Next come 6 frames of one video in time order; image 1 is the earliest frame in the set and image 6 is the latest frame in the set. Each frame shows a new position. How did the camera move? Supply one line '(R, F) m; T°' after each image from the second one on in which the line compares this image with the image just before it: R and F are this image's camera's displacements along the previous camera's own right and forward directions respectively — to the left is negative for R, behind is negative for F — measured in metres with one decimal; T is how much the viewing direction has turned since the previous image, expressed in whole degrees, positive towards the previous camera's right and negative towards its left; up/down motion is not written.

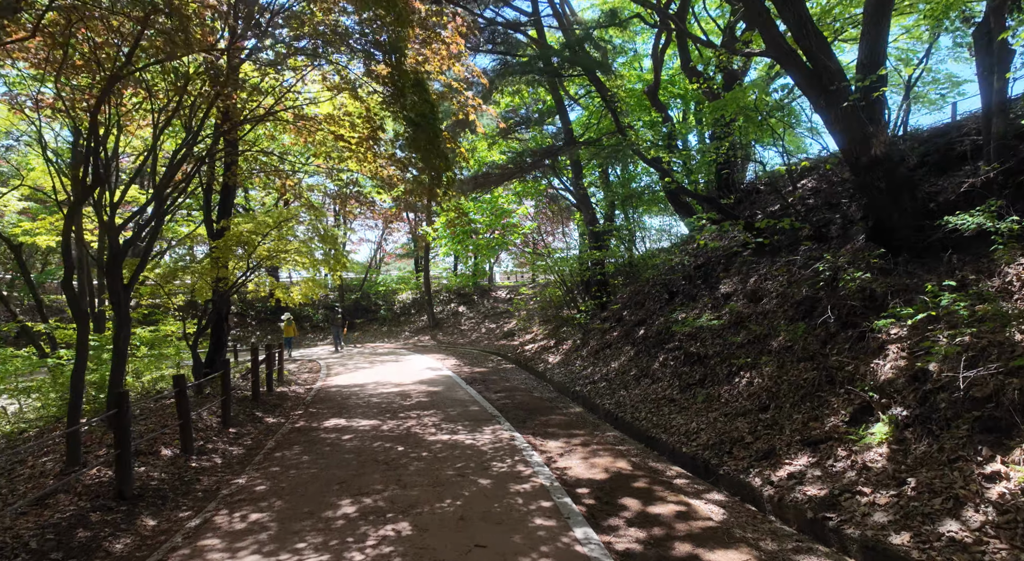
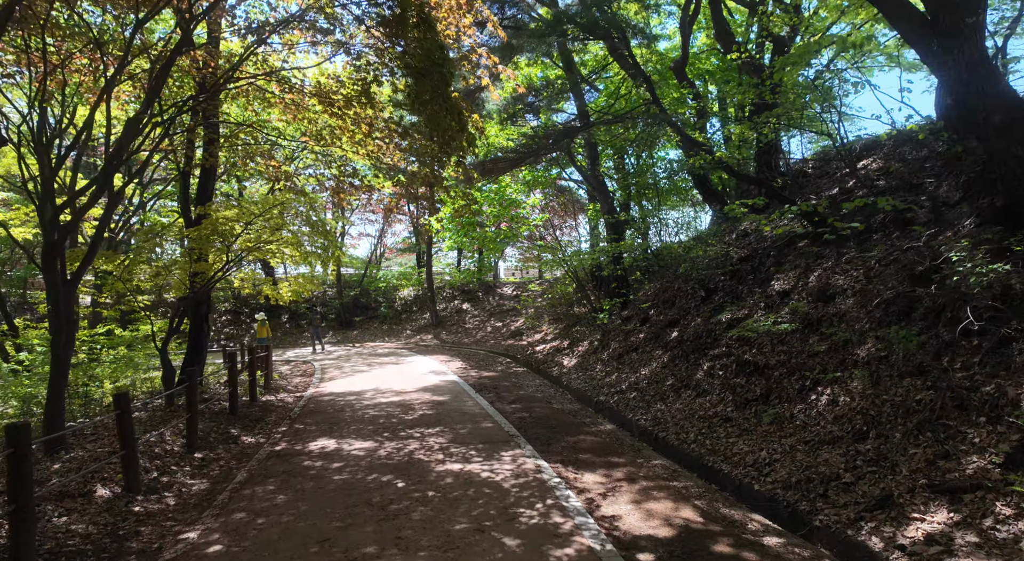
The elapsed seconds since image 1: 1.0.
(-0.2, +1.2) m; 0°
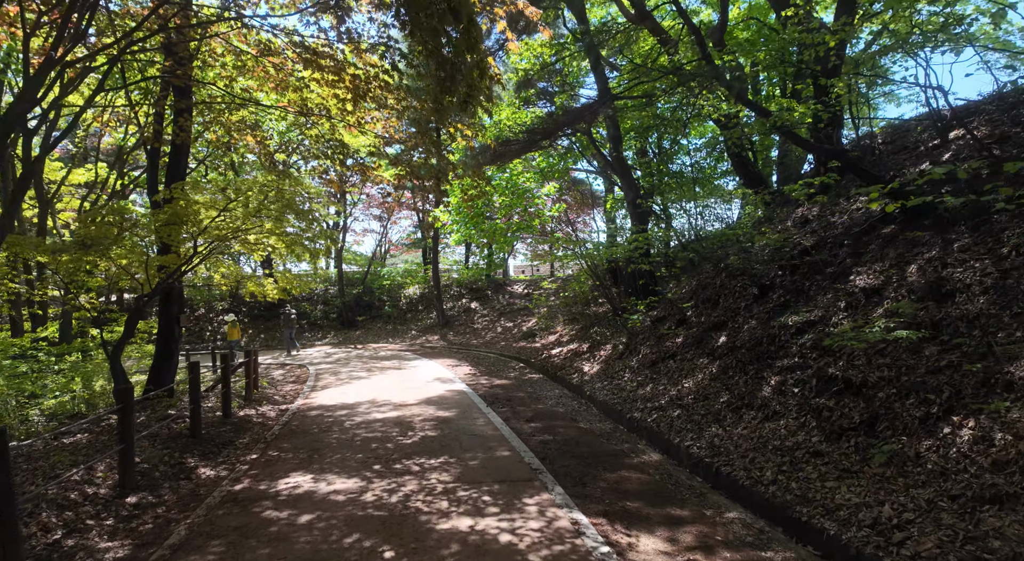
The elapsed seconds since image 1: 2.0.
(-0.2, +1.4) m; -1°
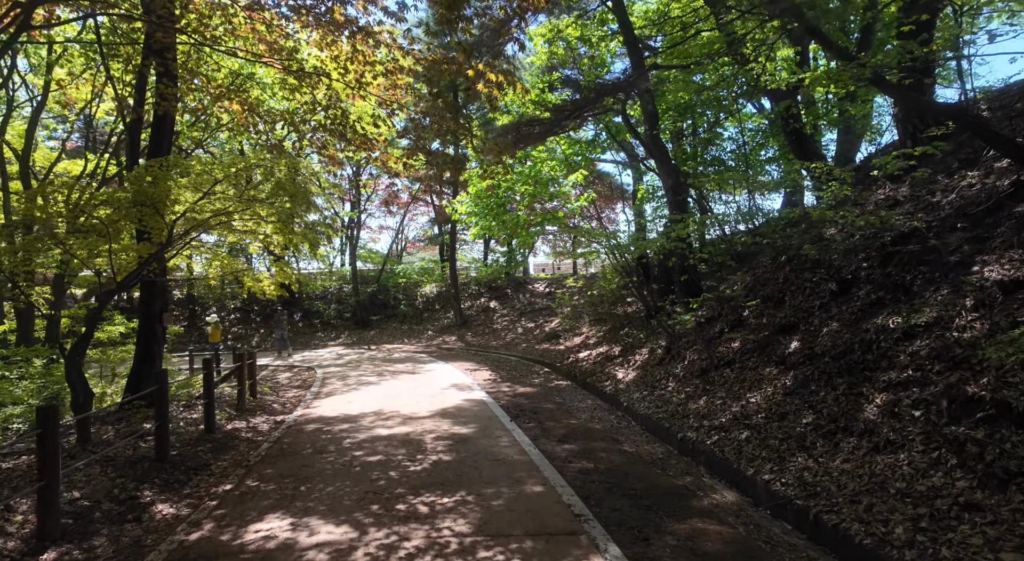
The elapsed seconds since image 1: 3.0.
(-0.1, +1.2) m; -2°
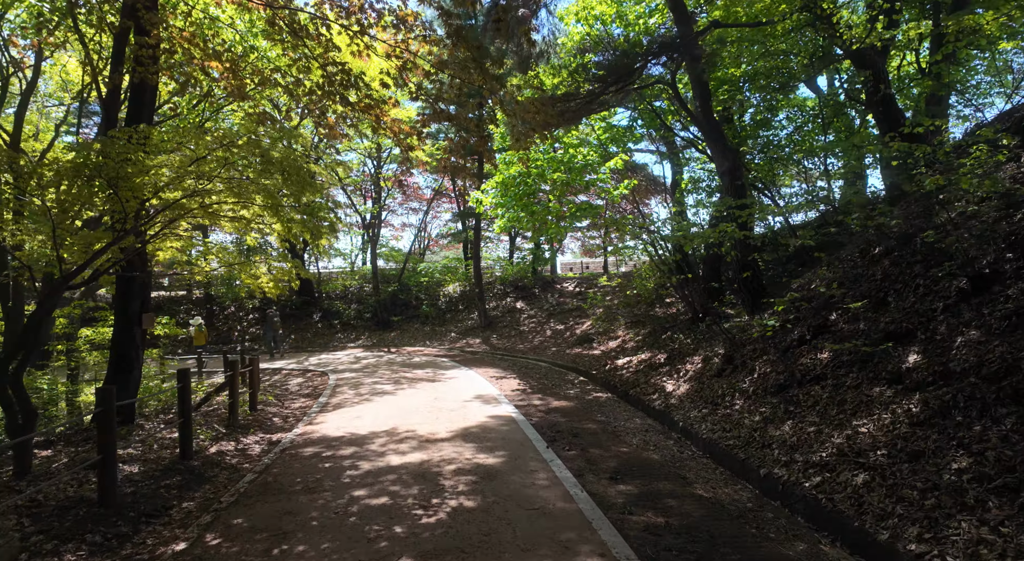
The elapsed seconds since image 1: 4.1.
(-0.1, +1.3) m; -3°
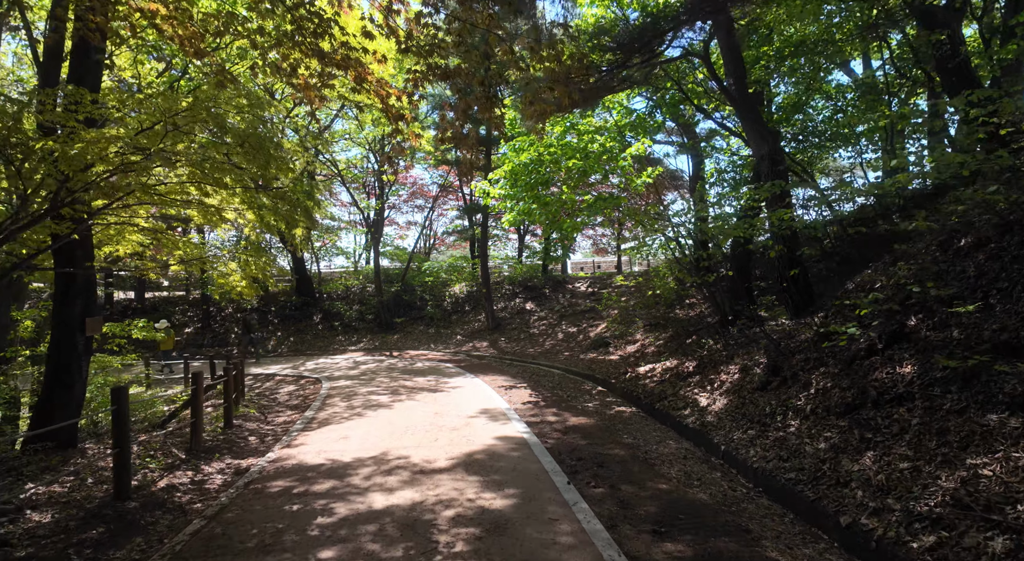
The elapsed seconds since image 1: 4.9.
(0.0, +1.1) m; -1°
